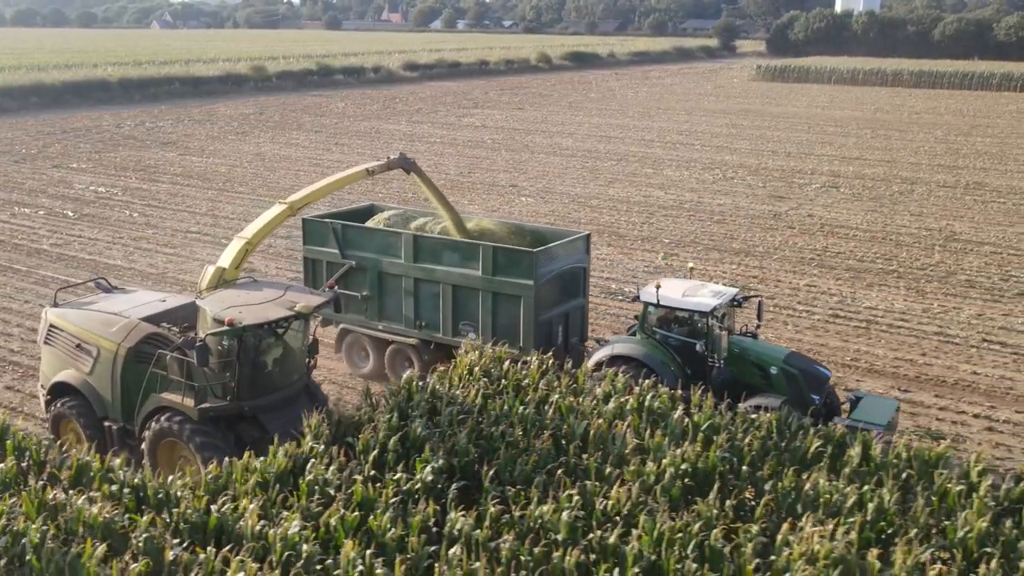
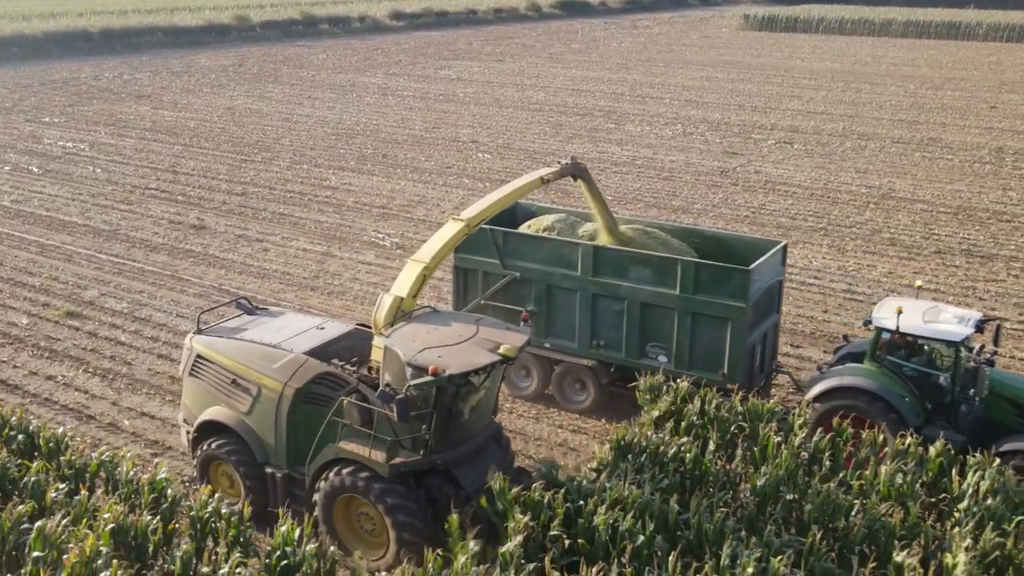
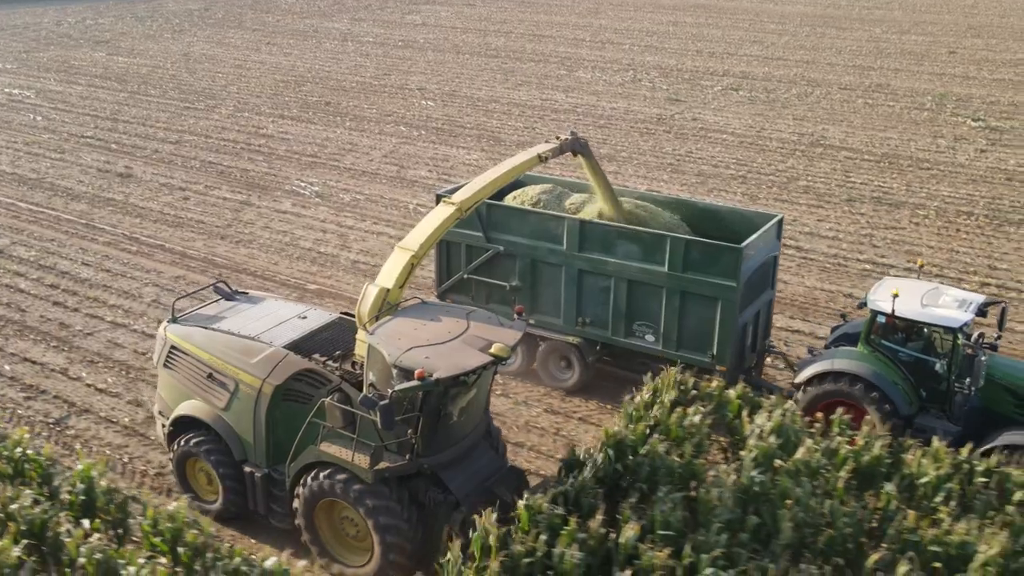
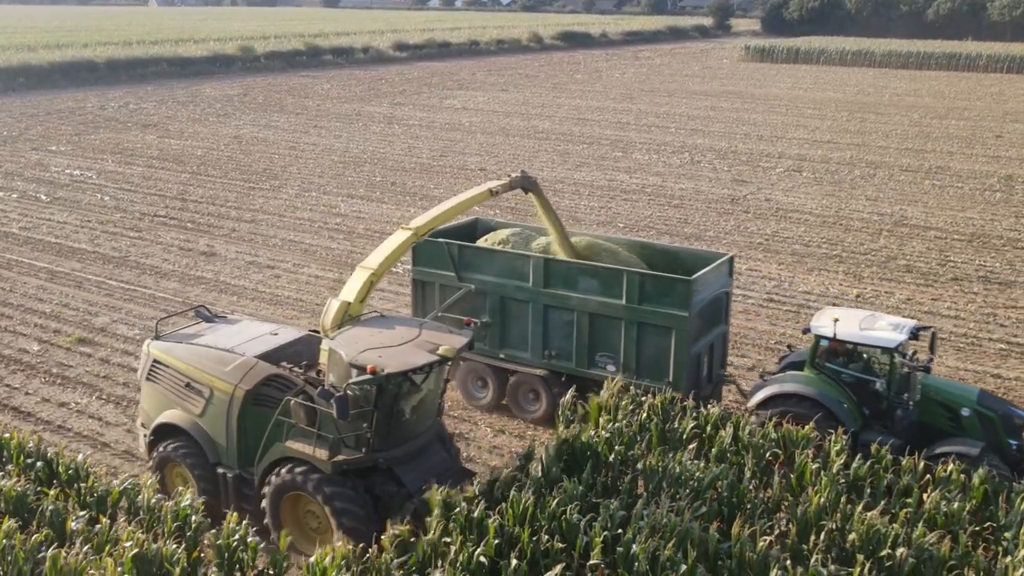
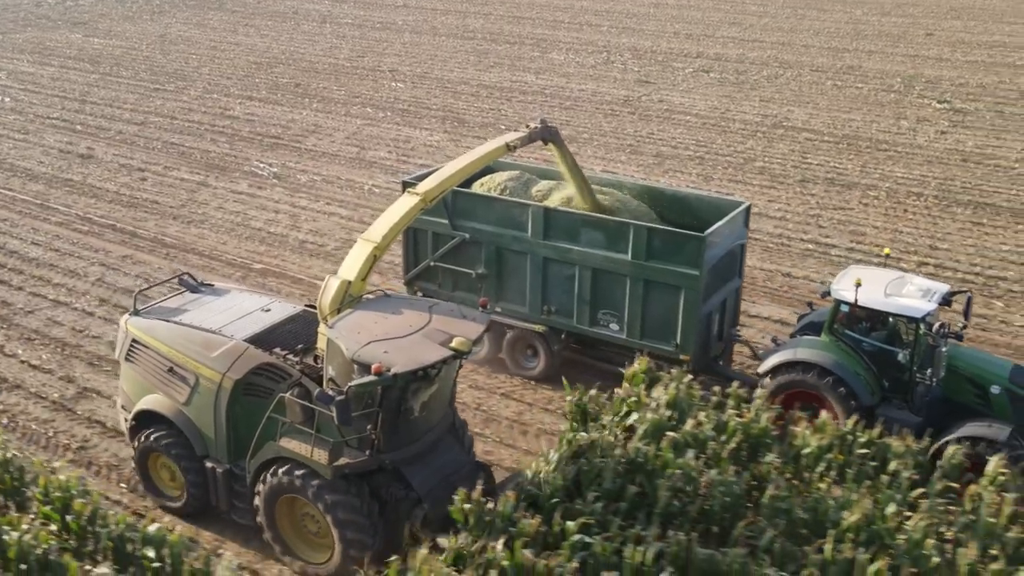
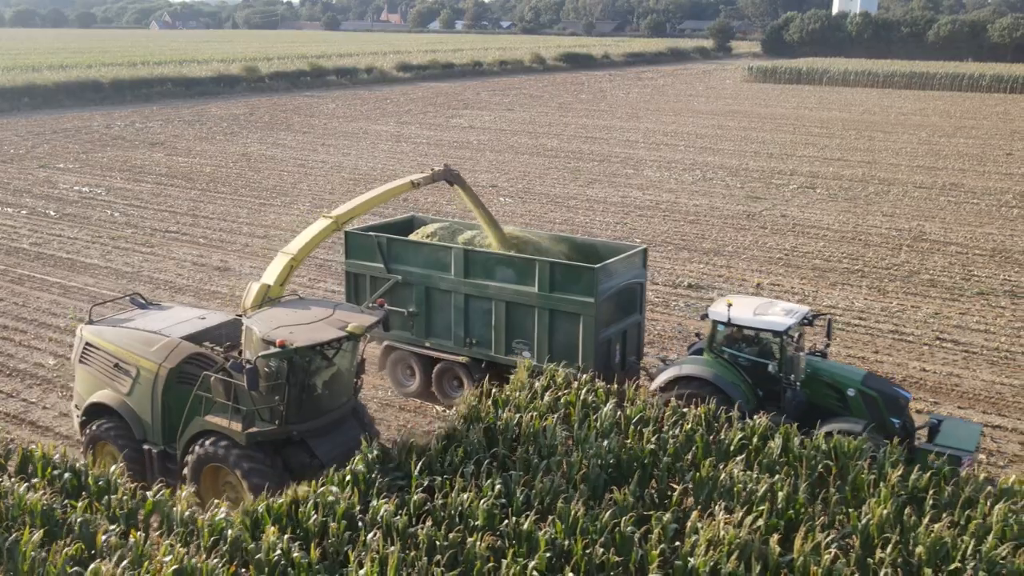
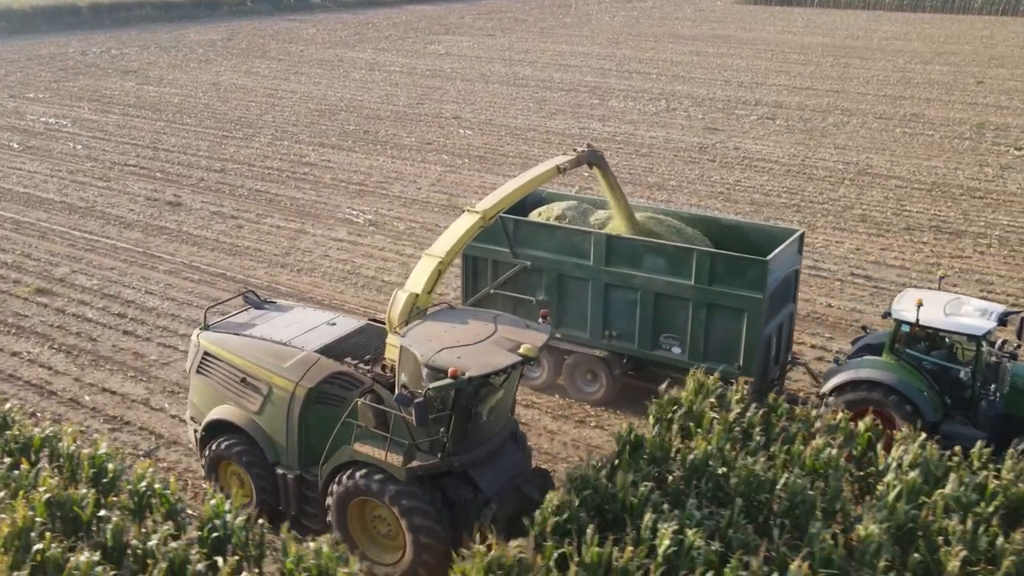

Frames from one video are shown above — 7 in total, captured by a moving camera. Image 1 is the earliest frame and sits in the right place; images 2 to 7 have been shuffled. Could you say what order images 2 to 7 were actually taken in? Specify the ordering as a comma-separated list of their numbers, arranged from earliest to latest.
6, 4, 2, 7, 3, 5
